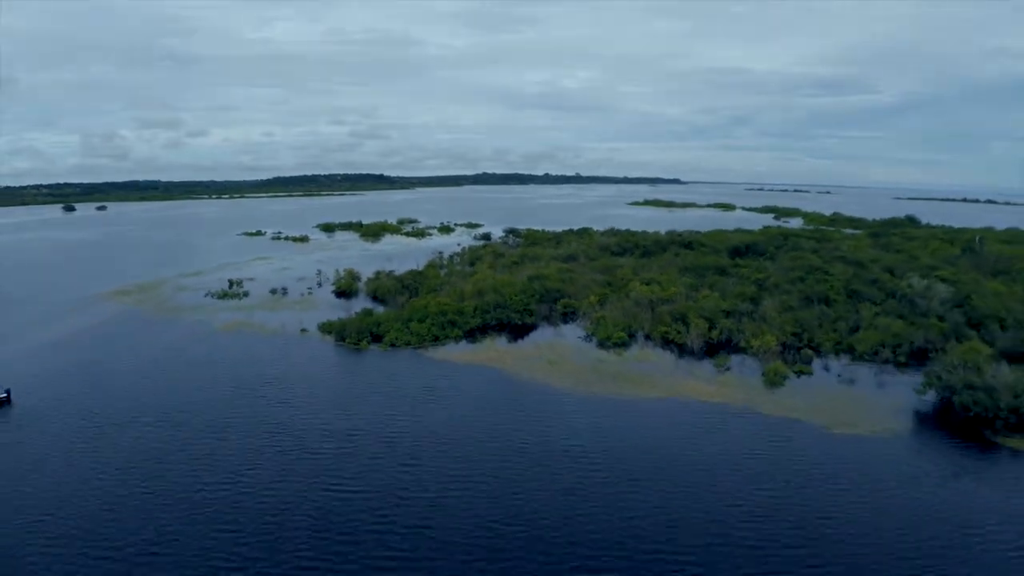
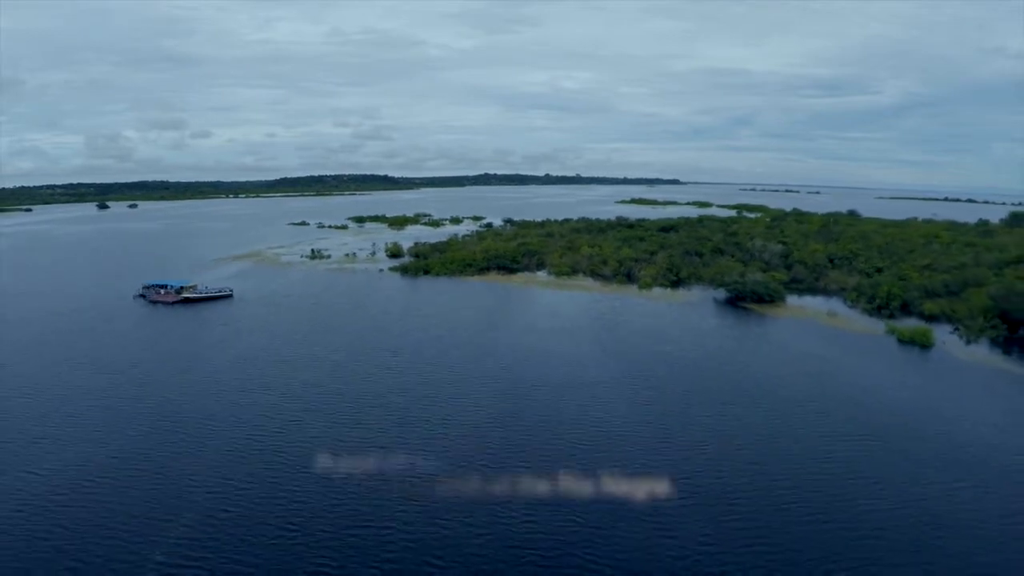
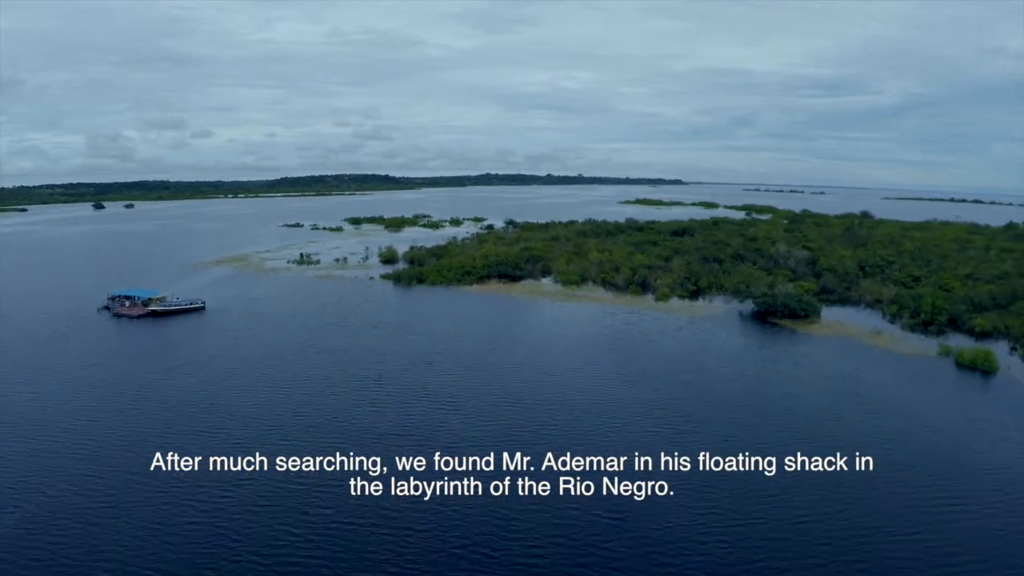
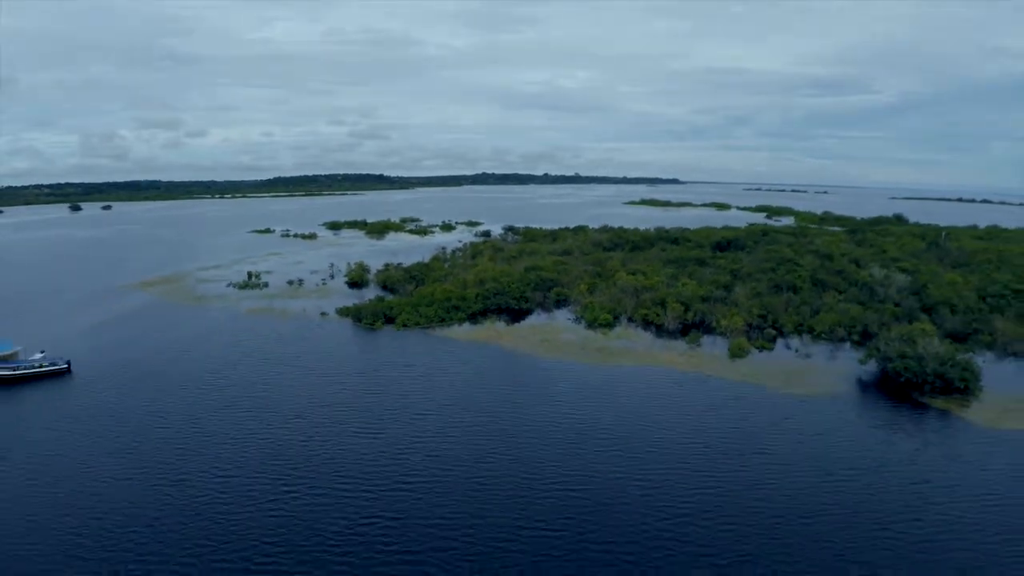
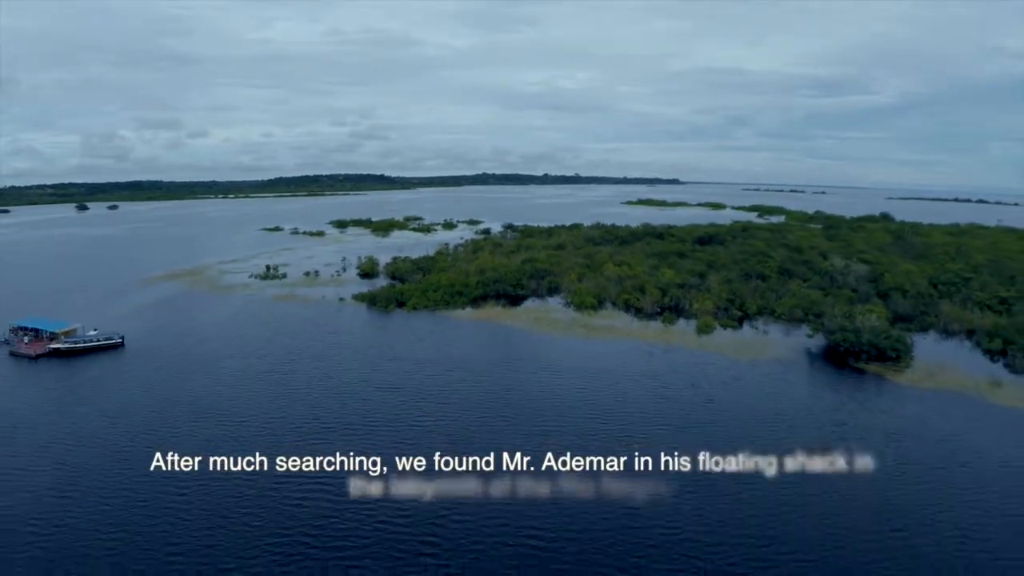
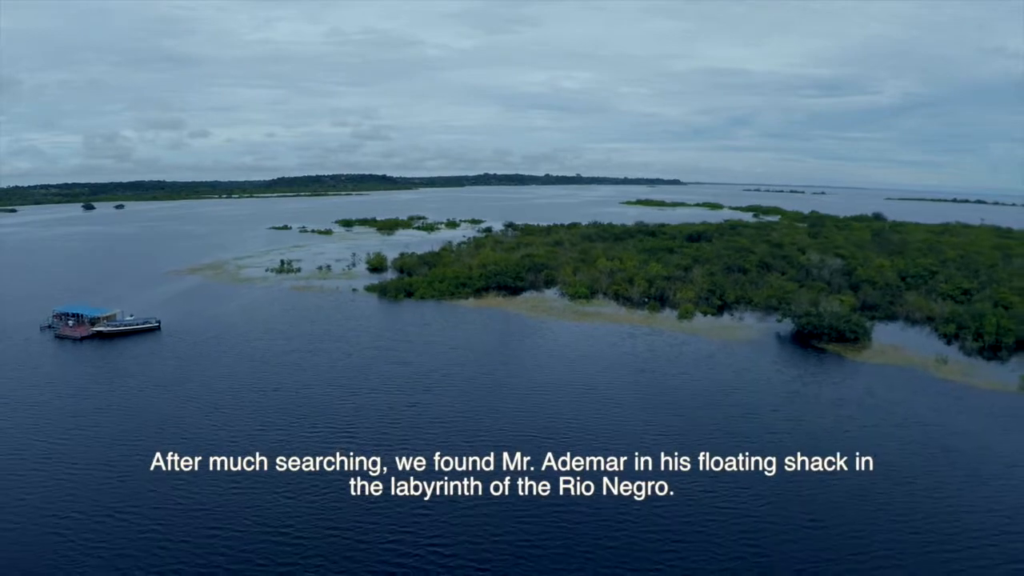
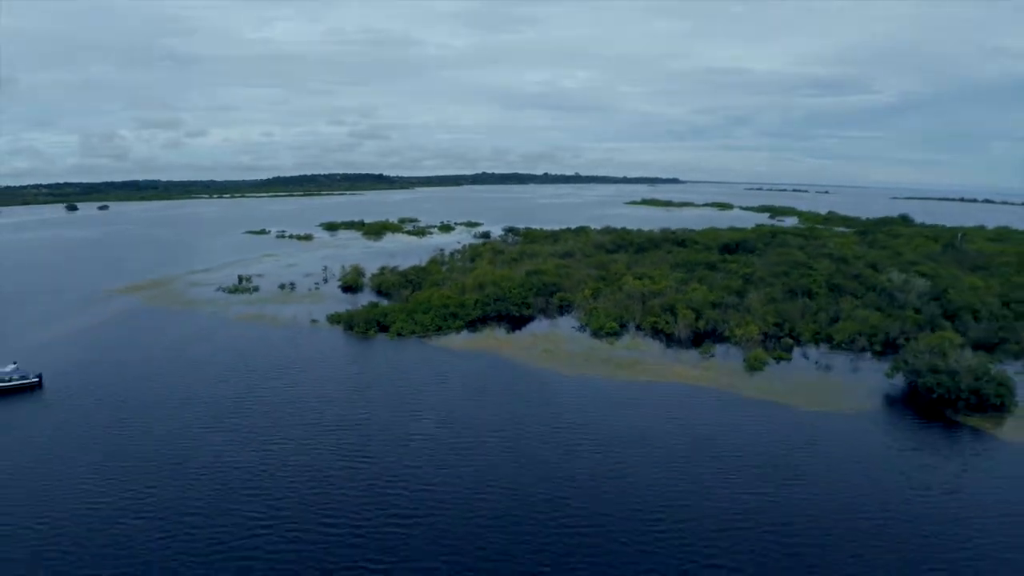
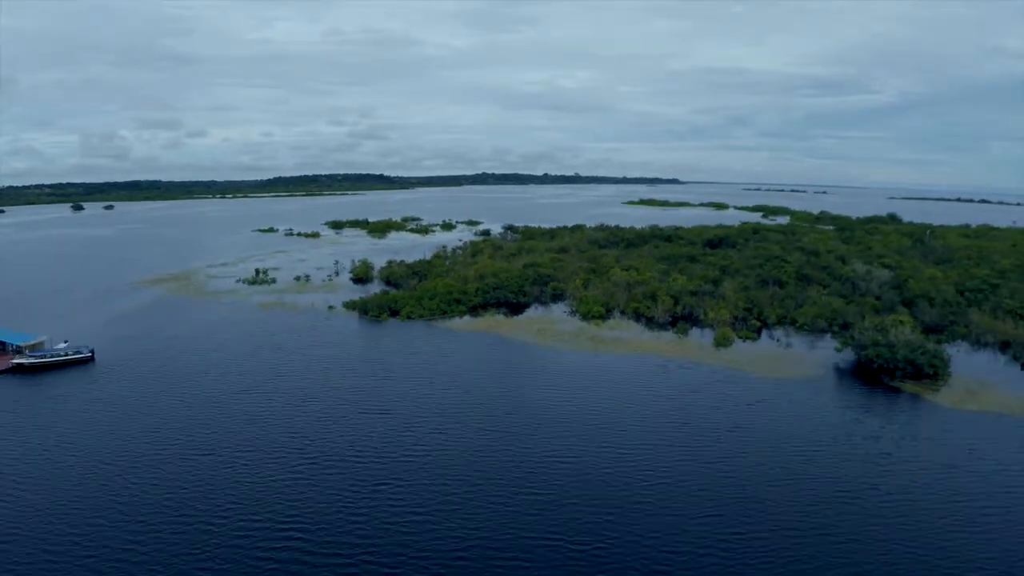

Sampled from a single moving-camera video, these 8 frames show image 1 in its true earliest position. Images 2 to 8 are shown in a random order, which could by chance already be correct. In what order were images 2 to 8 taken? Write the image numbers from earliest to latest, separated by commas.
7, 4, 8, 5, 6, 3, 2
